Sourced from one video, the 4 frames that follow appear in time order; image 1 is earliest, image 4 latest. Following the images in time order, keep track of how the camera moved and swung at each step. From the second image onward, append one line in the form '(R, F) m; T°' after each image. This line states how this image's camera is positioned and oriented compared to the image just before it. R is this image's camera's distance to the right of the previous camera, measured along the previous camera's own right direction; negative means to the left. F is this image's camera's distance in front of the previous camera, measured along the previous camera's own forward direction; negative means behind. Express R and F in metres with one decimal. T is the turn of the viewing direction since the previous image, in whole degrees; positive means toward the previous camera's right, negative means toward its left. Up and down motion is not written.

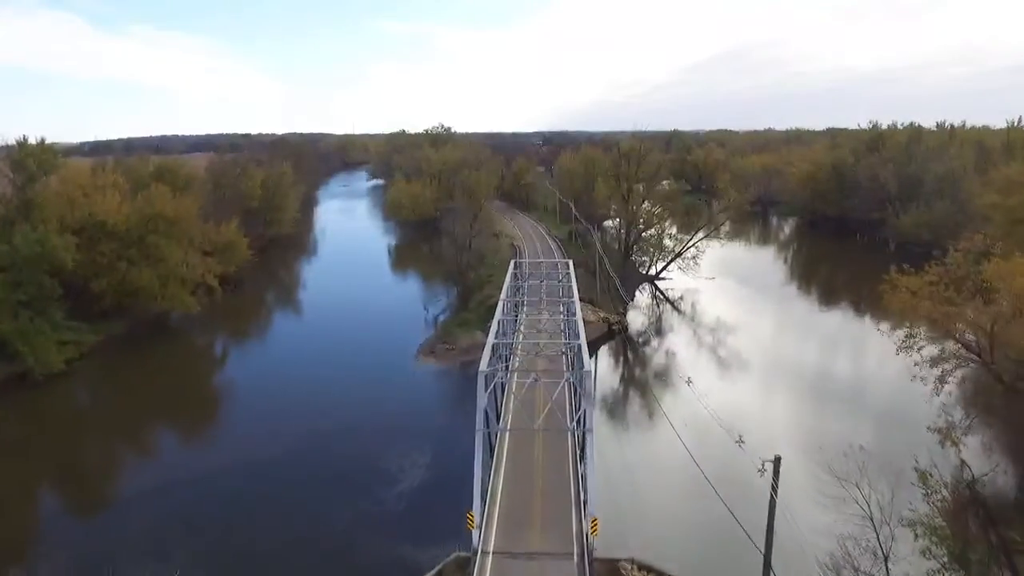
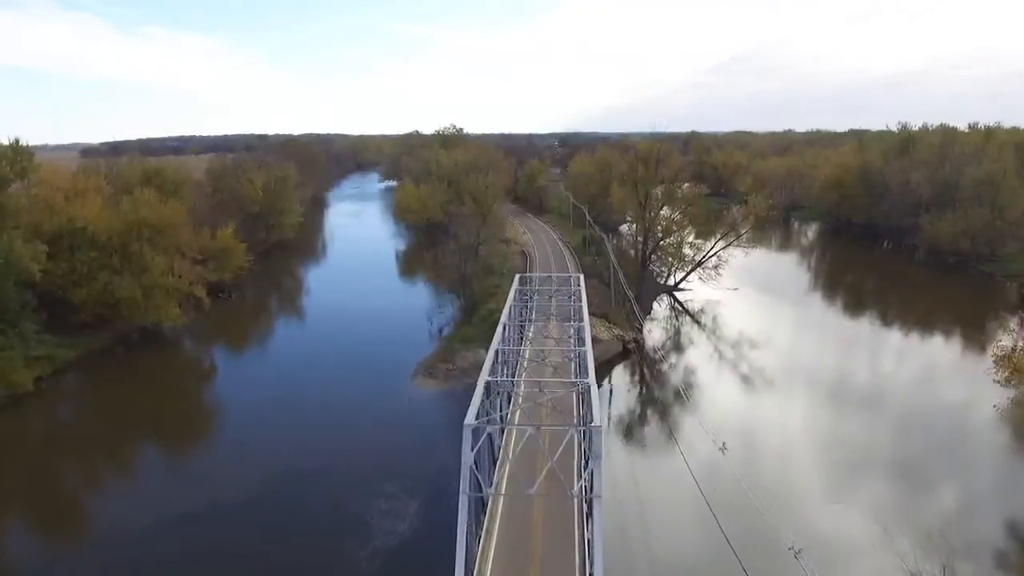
(+0.3, +2.1) m; -1°
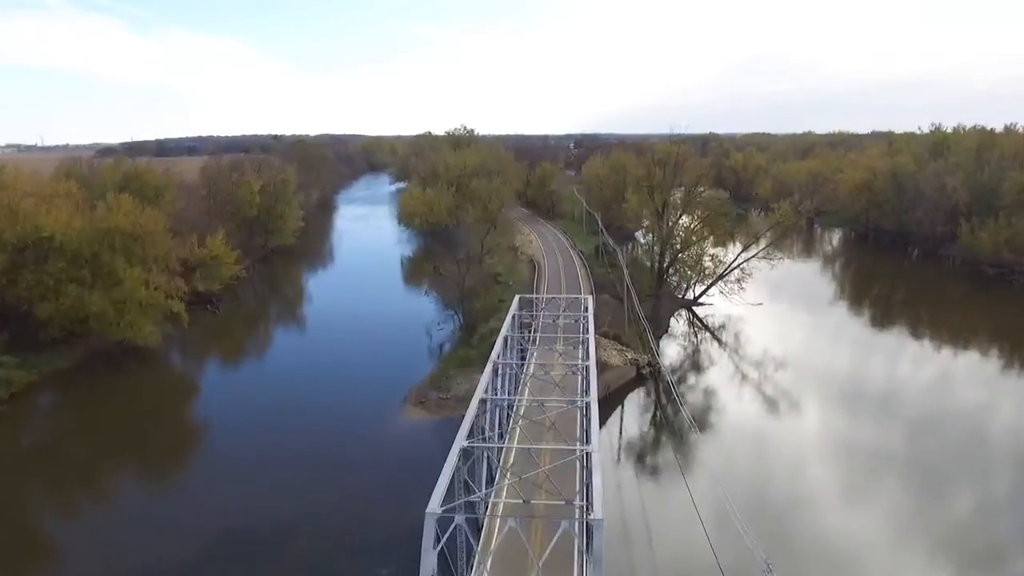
(+0.4, +2.3) m; -1°
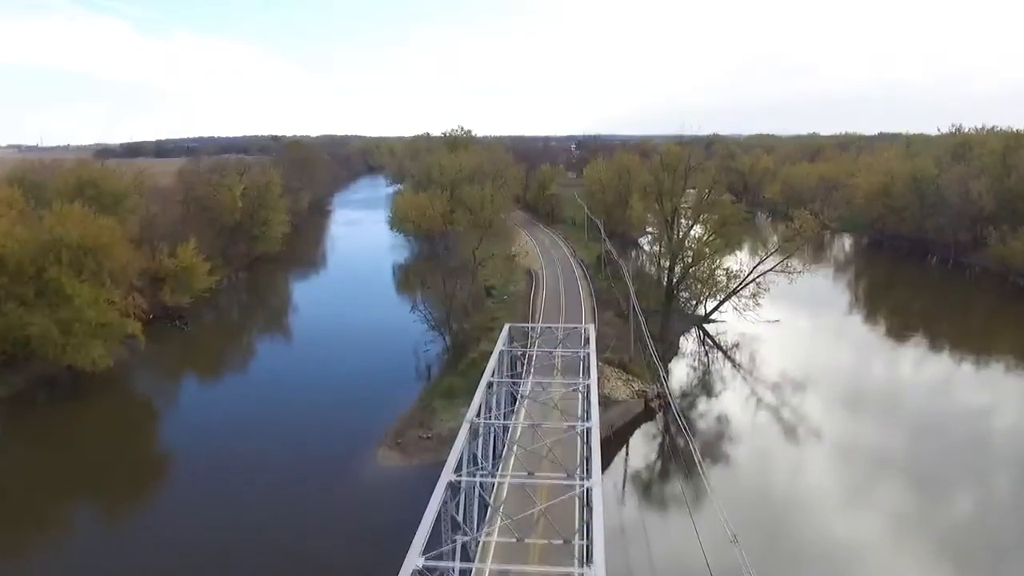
(+0.3, +2.6) m; 0°
